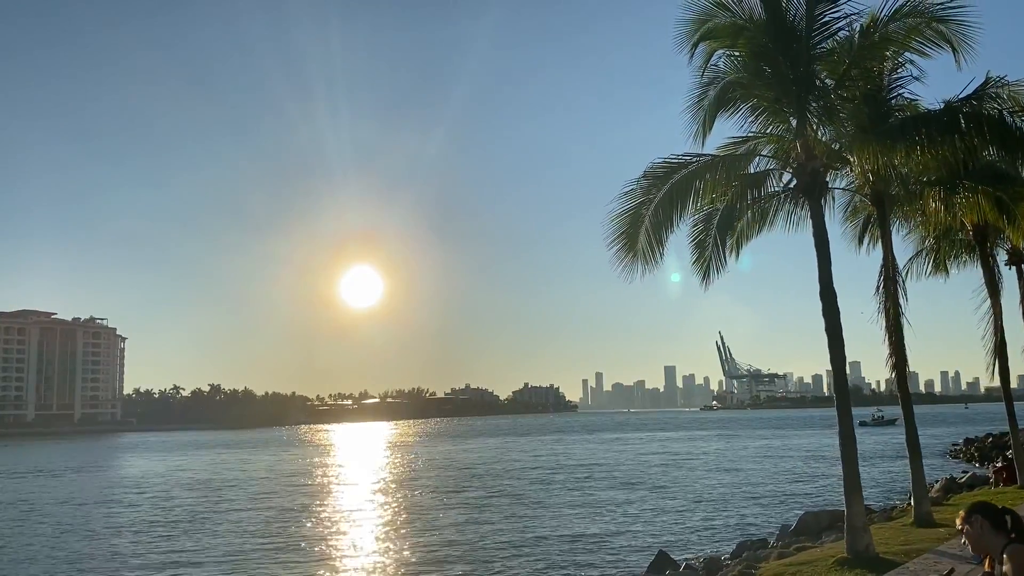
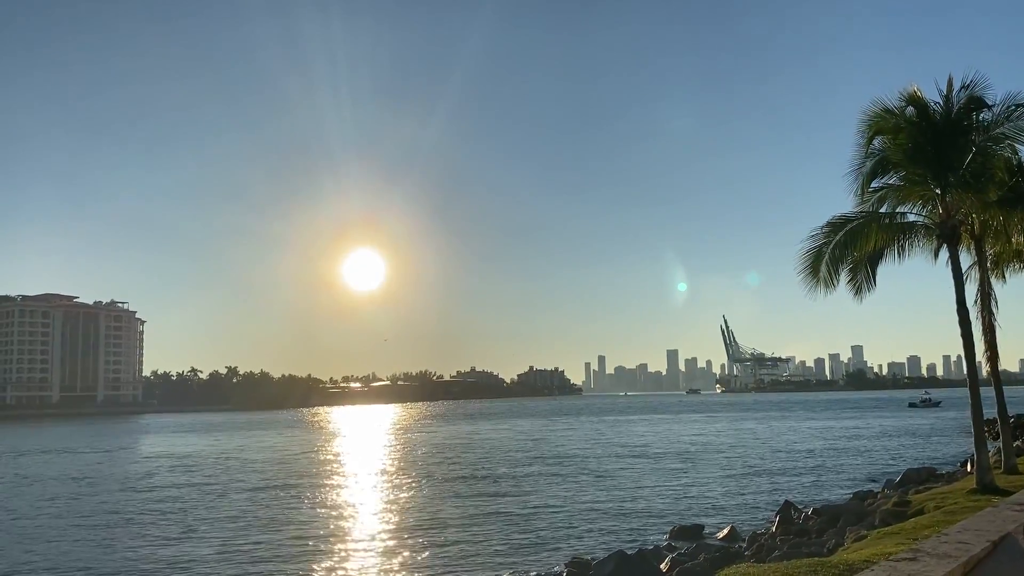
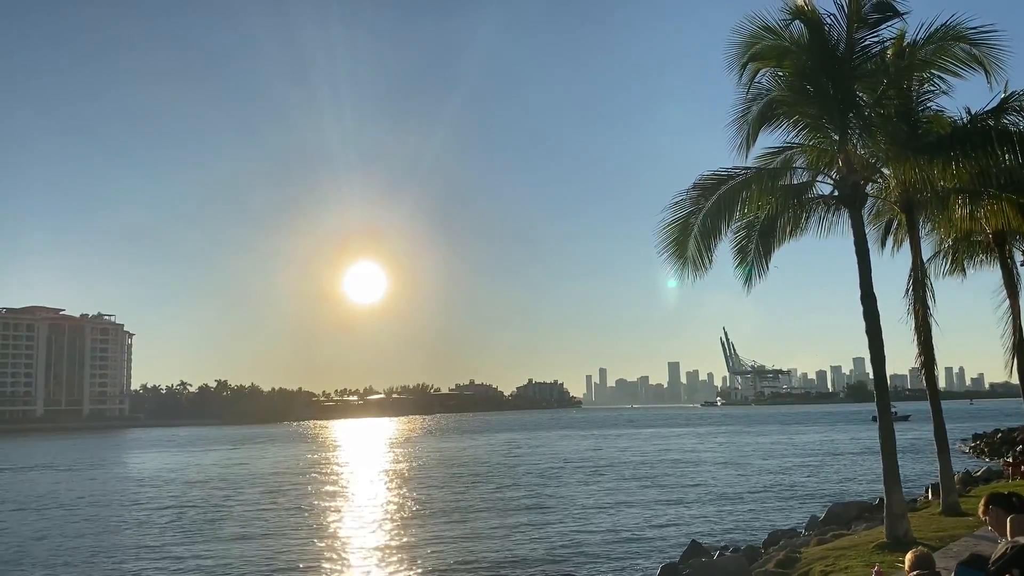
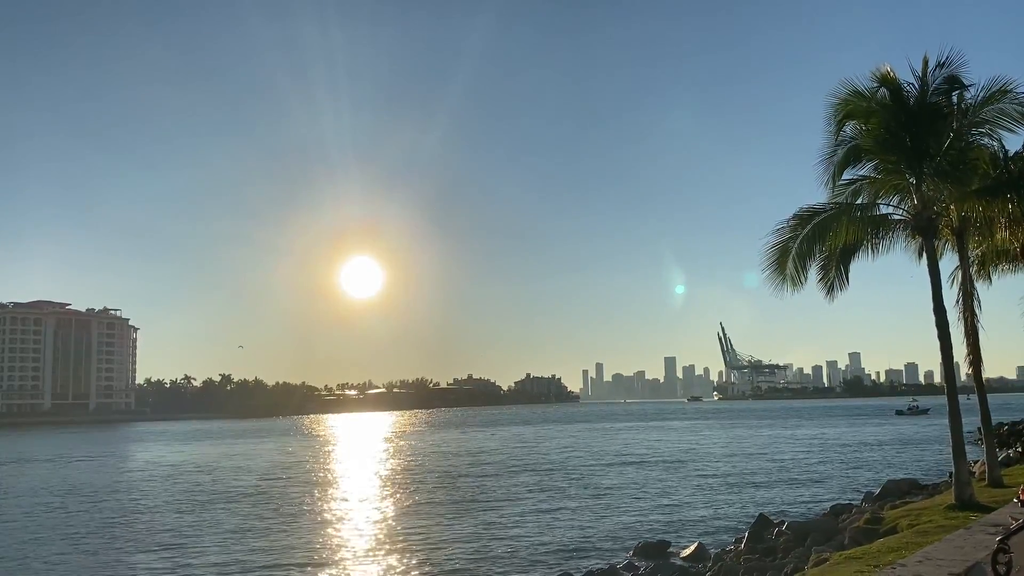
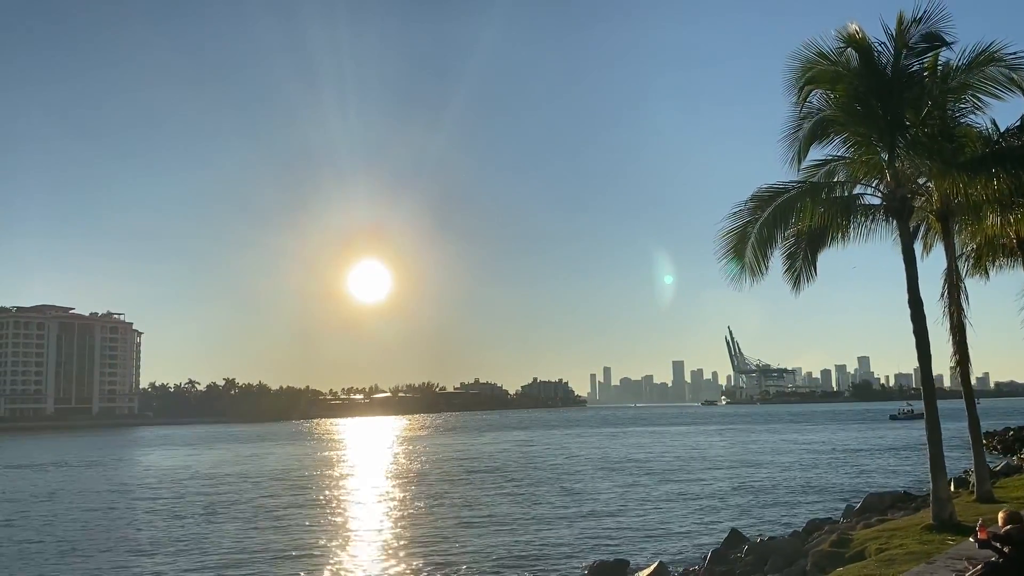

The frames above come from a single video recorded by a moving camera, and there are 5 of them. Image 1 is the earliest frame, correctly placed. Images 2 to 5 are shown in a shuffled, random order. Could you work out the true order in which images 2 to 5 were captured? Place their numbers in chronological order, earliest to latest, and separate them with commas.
3, 5, 4, 2
